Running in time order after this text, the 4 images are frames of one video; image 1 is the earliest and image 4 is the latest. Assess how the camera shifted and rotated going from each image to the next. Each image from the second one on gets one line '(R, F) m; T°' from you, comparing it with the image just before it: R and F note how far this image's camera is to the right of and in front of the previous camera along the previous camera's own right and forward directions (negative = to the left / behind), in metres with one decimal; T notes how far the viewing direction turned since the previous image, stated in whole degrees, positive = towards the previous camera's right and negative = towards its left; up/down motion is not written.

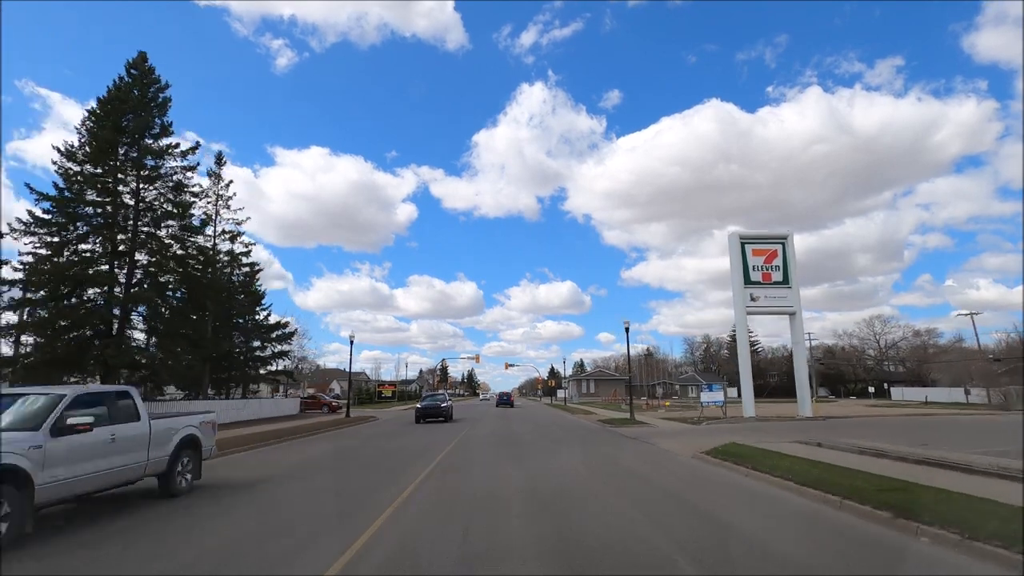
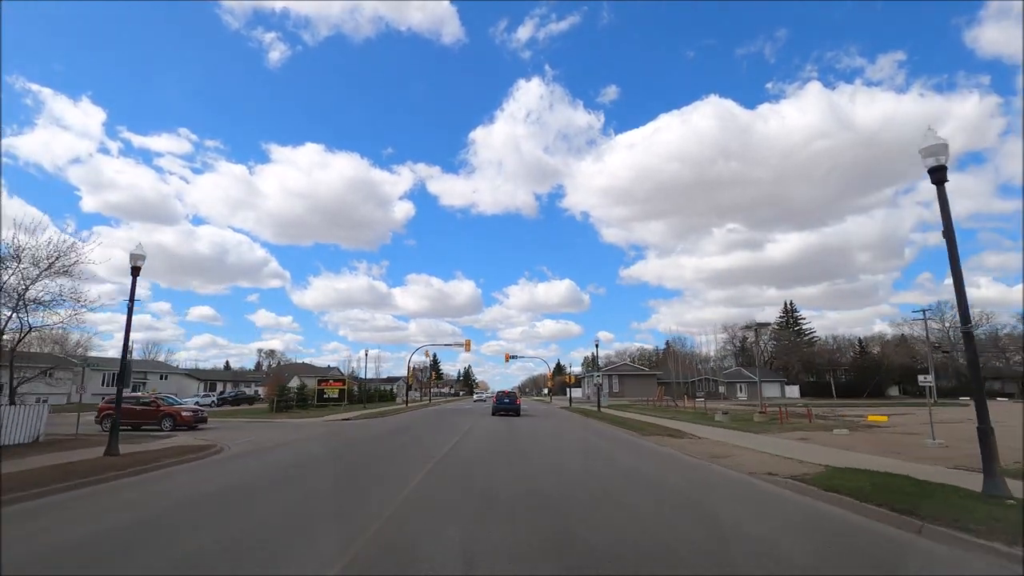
(-0.1, +2.3) m; 0°
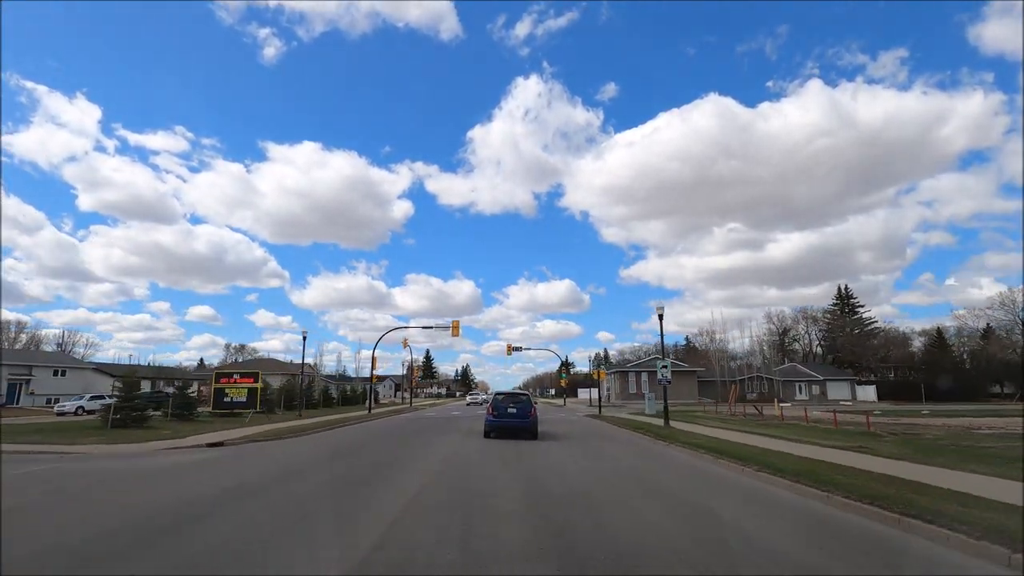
(0.0, +1.8) m; 0°
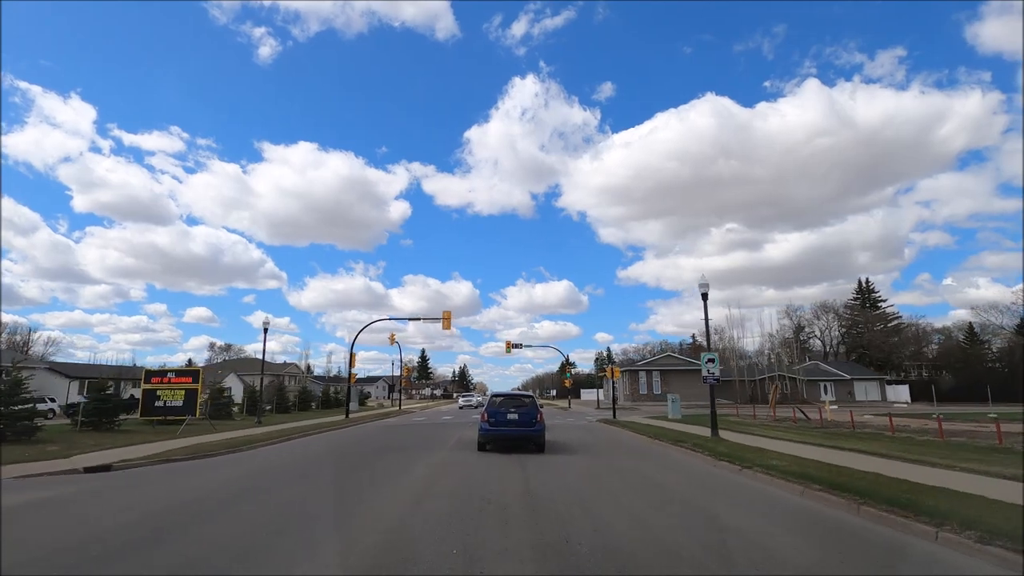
(0.0, +0.6) m; 0°
